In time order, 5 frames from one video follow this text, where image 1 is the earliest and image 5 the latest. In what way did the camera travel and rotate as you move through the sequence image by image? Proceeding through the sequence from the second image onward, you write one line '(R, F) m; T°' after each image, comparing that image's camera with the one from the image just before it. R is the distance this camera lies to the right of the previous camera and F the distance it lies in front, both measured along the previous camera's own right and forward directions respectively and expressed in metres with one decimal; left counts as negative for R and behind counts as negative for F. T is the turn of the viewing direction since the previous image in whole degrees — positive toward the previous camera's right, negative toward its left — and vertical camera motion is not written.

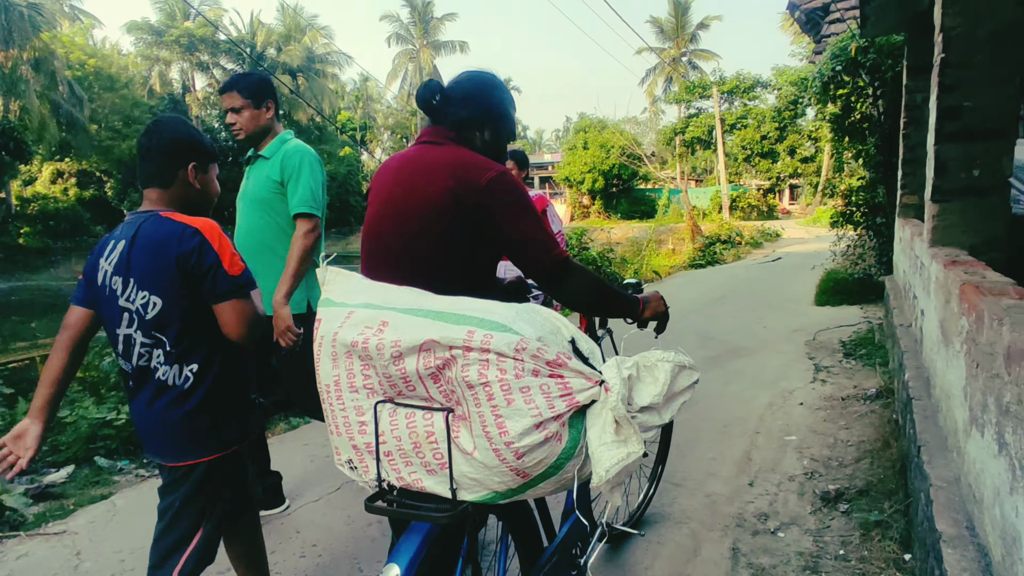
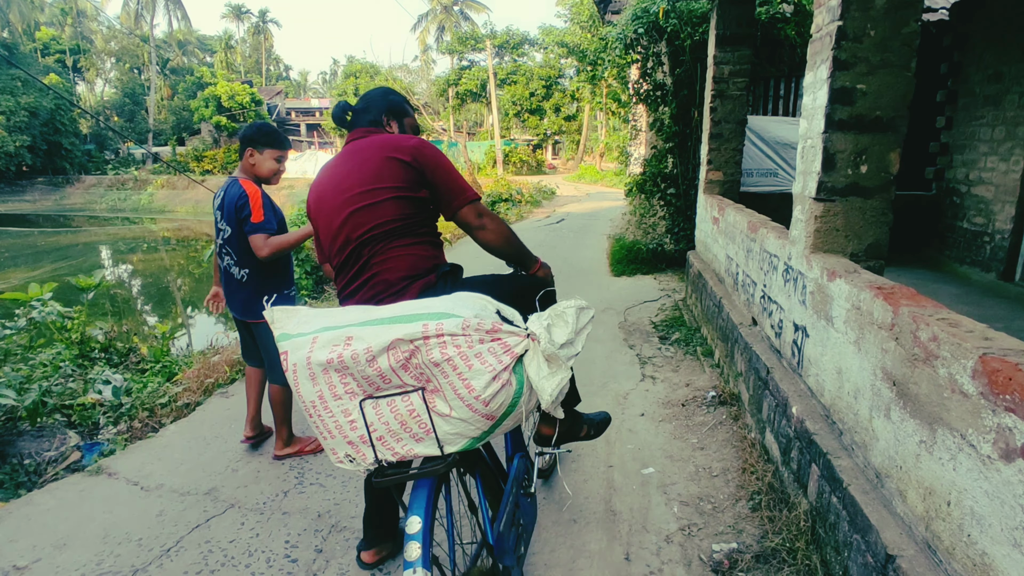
(0.0, +1.1) m; +21°
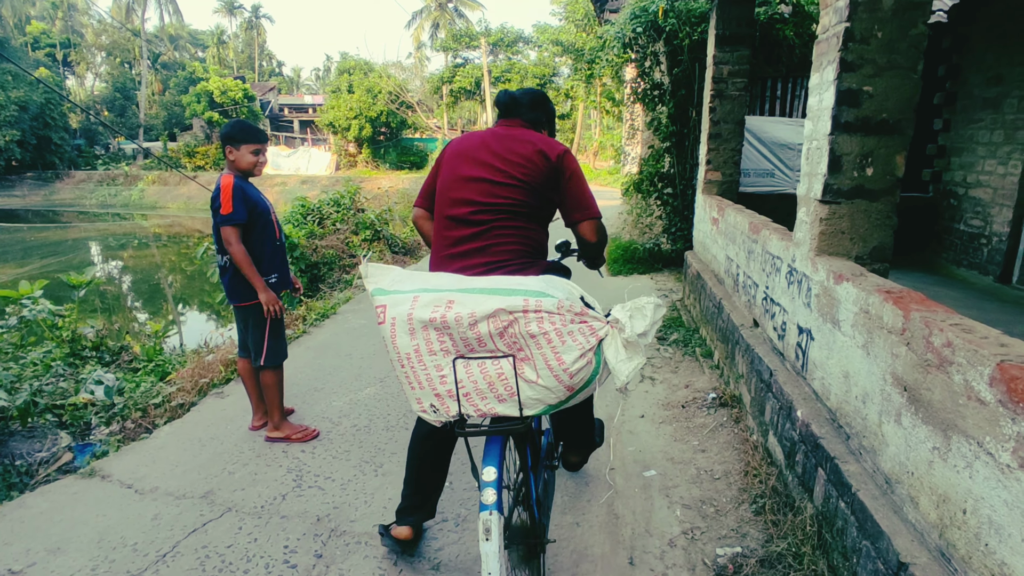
(0.0, 0.0) m; +1°
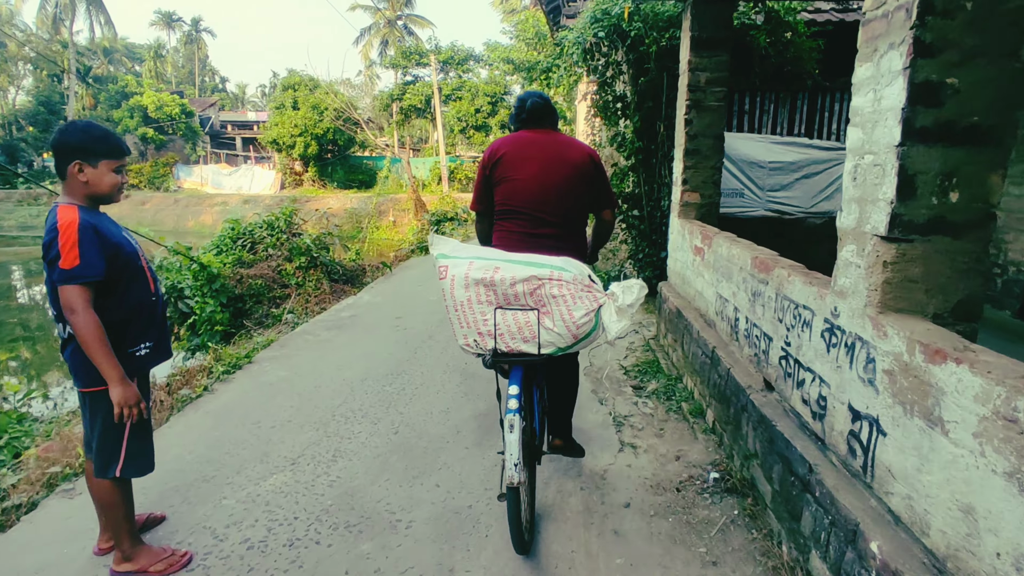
(0.0, +0.8) m; +4°
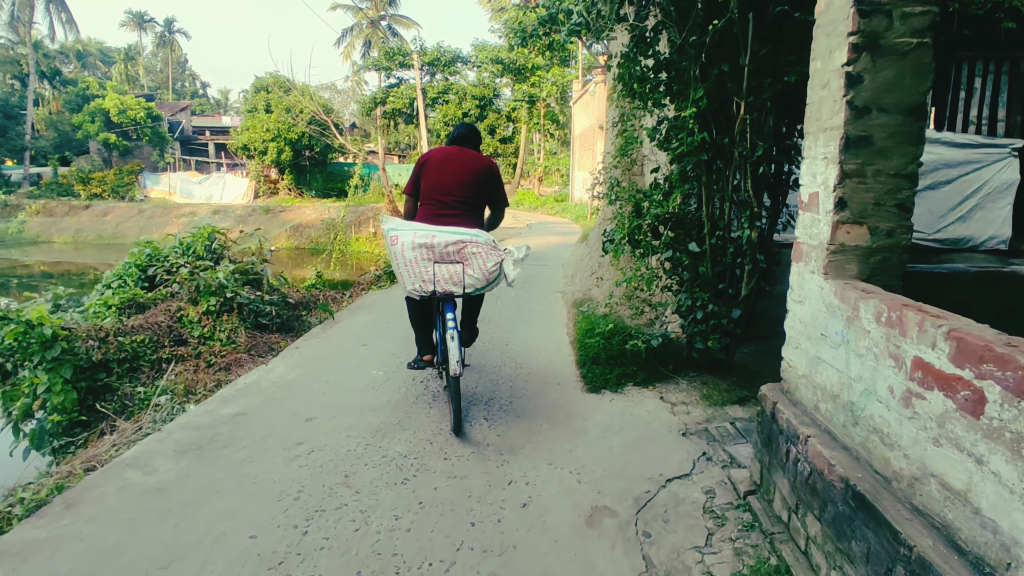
(+0.1, +2.5) m; +1°
